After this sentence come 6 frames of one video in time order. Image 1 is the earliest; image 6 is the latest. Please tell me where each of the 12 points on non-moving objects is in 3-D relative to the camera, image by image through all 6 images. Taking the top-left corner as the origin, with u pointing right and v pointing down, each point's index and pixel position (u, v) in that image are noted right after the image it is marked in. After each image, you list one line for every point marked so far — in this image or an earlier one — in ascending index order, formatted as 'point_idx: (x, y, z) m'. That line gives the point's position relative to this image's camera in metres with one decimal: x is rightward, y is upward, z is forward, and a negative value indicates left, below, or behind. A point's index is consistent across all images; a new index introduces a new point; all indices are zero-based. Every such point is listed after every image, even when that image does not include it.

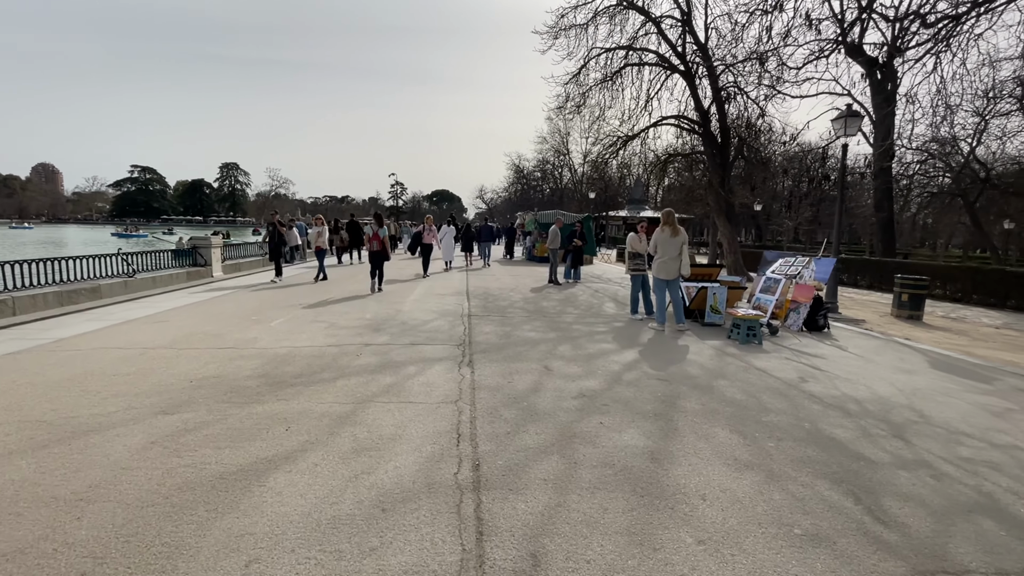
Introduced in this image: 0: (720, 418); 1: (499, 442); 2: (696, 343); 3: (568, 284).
0: (+1.9, -1.2, +4.4) m
1: (-0.1, -1.2, +3.8) m
2: (+2.9, -0.9, +7.5) m
3: (+1.8, +0.1, +15.0) m
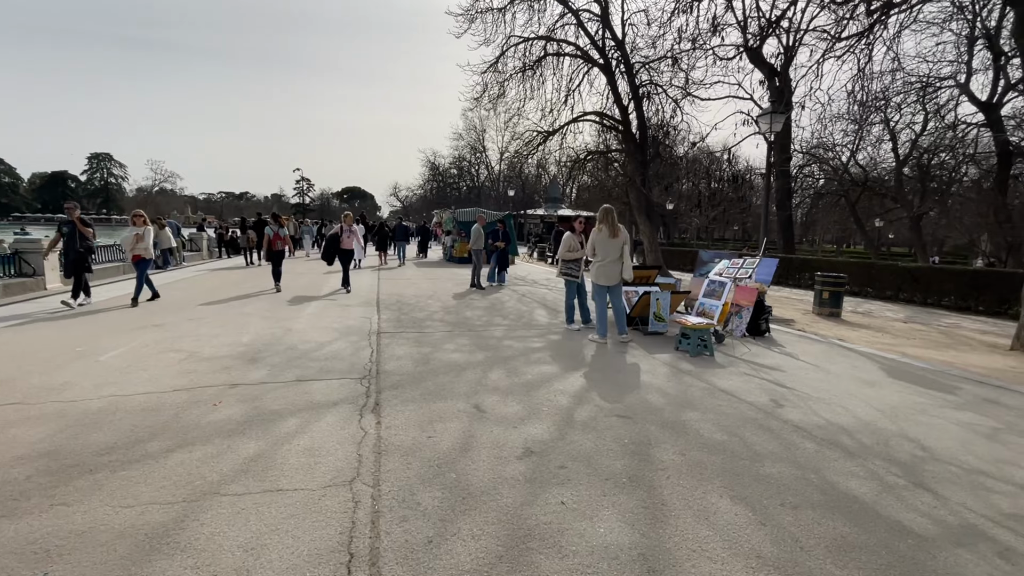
0: (+1.4, -1.3, +3.4) m
1: (-0.5, -1.4, +2.4) m
2: (+1.8, -1.0, +6.5) m
3: (-0.6, 0.0, +13.8) m
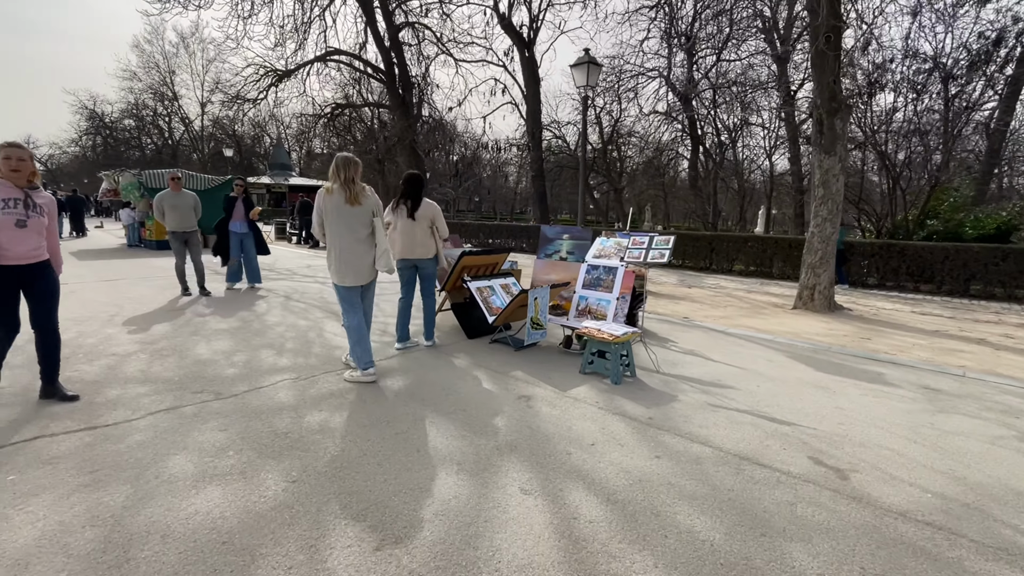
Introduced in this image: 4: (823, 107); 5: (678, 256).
0: (+1.7, -1.5, +1.2) m
1: (+0.6, -1.8, -0.6) m
2: (+0.5, -1.0, +4.1) m
3: (-5.3, 0.0, +9.0) m
4: (+5.4, +3.2, +8.4) m
5: (+5.8, +1.1, +16.9) m
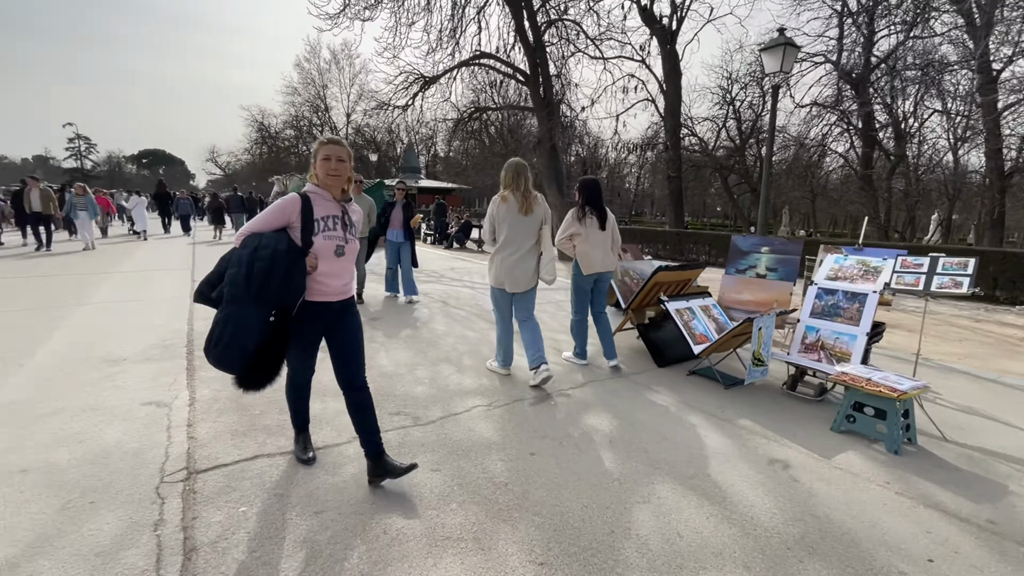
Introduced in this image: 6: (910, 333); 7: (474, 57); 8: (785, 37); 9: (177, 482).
0: (+2.7, -1.8, 0.0) m
1: (+1.2, -2.0, -1.5) m
2: (+2.1, -1.2, +3.1) m
3: (-2.4, 0.0, +9.2) m
4: (+8.1, +2.7, +6.2) m
5: (+10.2, +0.5, +14.4) m
6: (+6.5, -0.7, +7.8) m
7: (-1.2, +7.3, +15.1) m
8: (+4.5, +4.2, +8.0) m
9: (-2.0, -1.1, +2.8) m
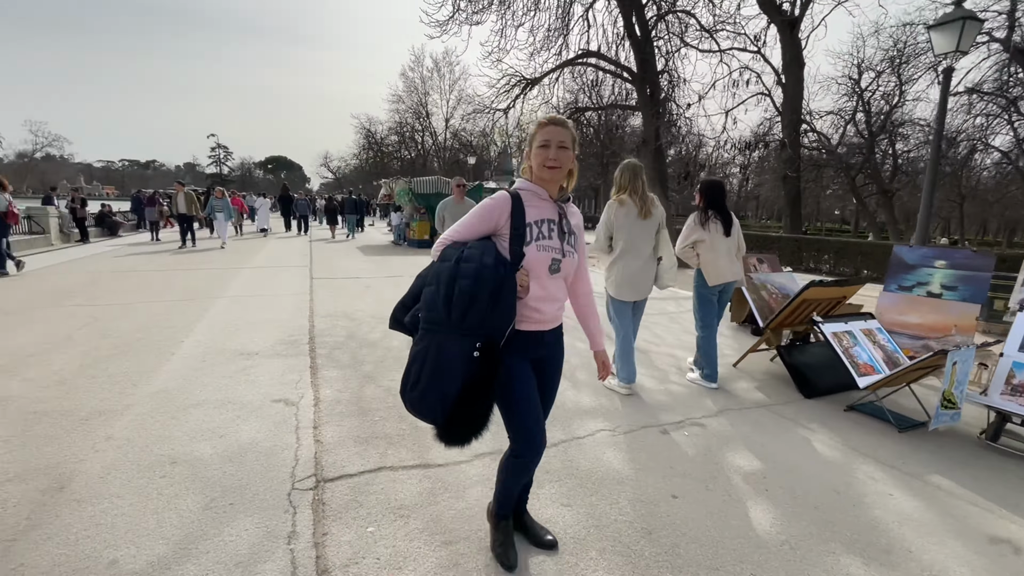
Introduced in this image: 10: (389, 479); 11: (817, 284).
0: (+2.9, -1.9, -0.8) m
1: (+1.1, -2.1, -2.0) m
2: (+2.9, -1.4, +2.3) m
3: (-0.4, -0.1, +9.1) m
4: (+9.5, +2.3, +4.3) m
5: (+12.9, 0.0, +12.0) m
6: (+8.0, -1.1, +6.2) m
7: (+2.0, +7.1, +14.7) m
8: (+6.3, +3.9, +6.7) m
9: (-1.2, -1.2, +2.8) m
10: (-0.8, -1.2, +2.9) m
11: (+2.8, 0.0, +4.4) m
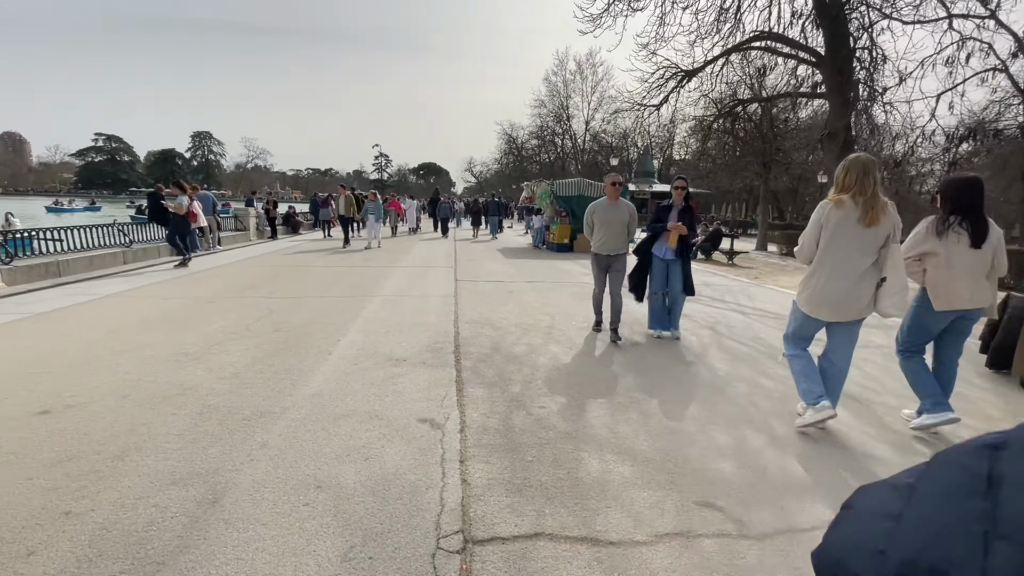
0: (+2.6, -2.2, -2.3) m
1: (+0.6, -2.2, -2.9) m
2: (+3.5, -1.7, +0.8) m
3: (+2.2, -0.3, +8.2) m
4: (+10.6, +1.6, +0.9) m
5: (+15.8, -0.9, +7.4) m
6: (+9.5, -1.7, +3.1) m
7: (+6.4, +6.7, +12.9) m
8: (+8.2, +3.4, +4.1) m
9: (-0.3, -1.3, +2.3) m
10: (+0.2, -1.3, +2.3) m
11: (+4.1, -0.3, +2.8) m
